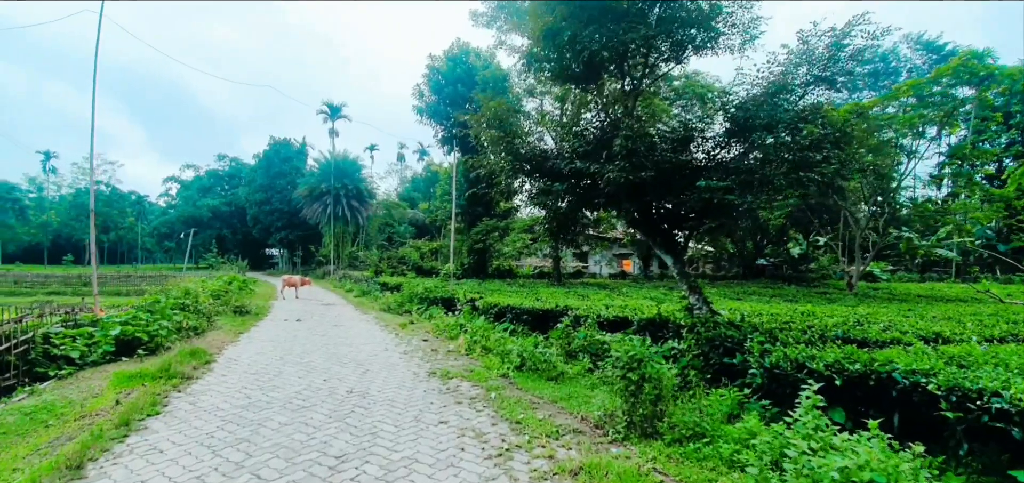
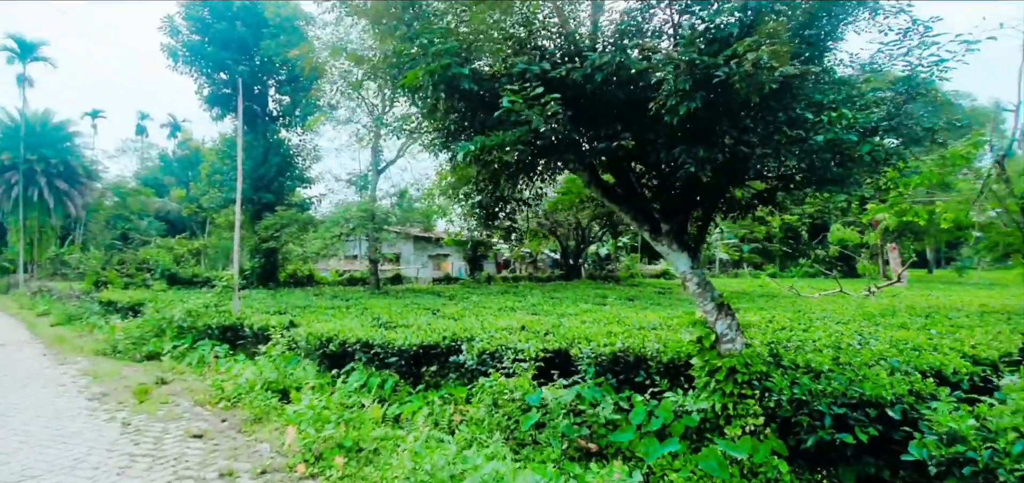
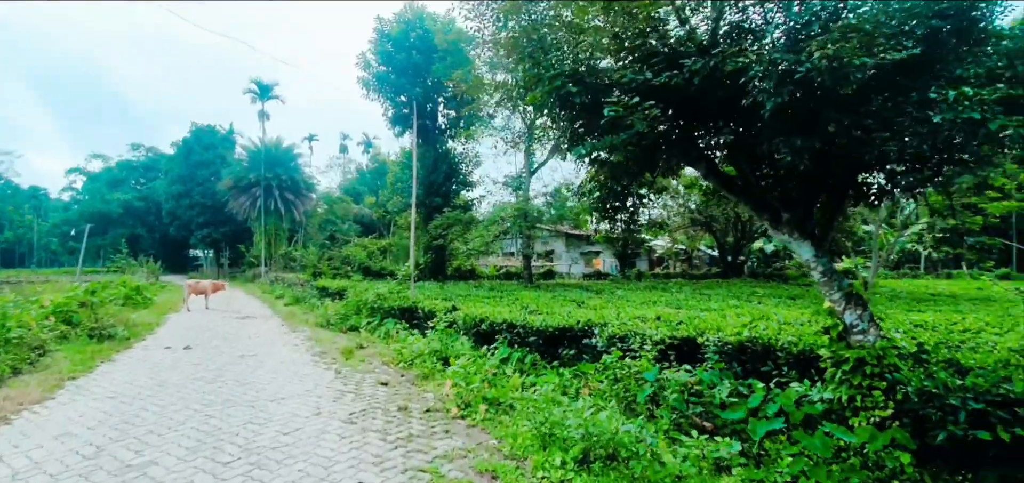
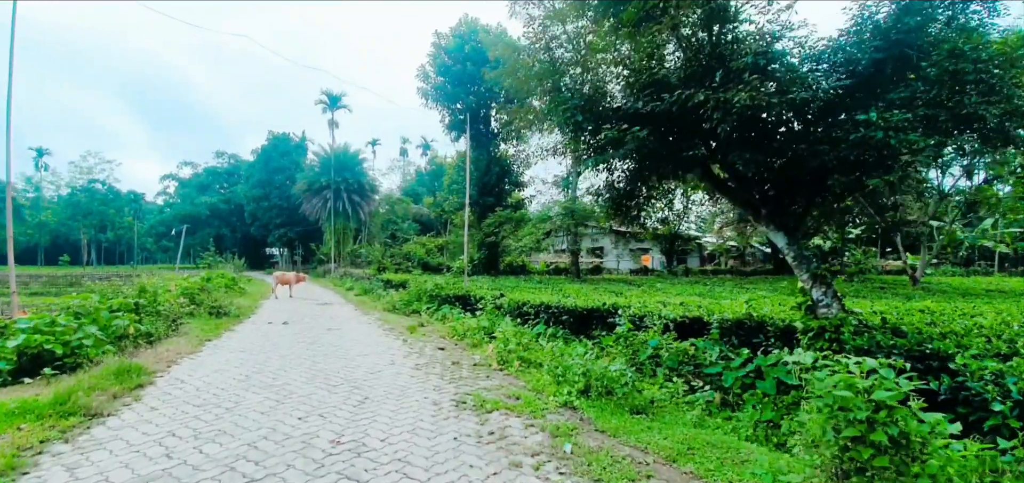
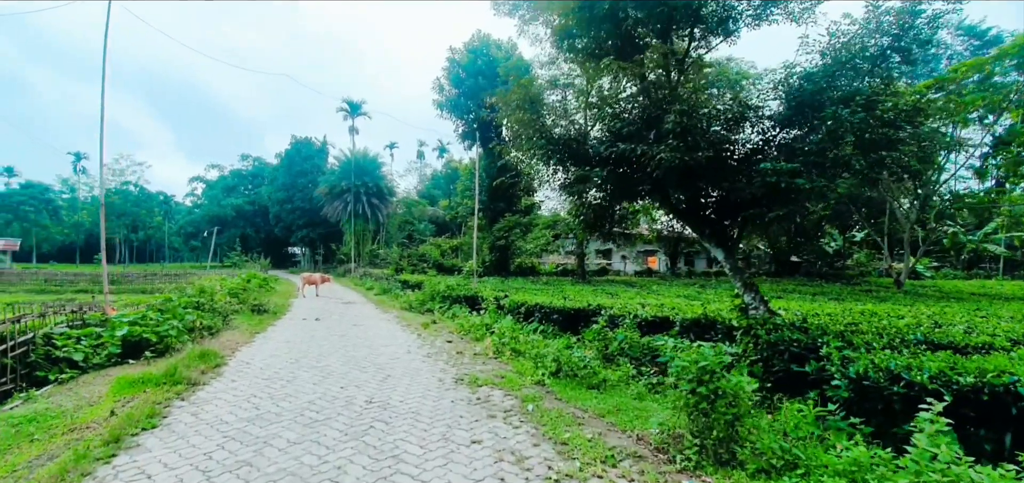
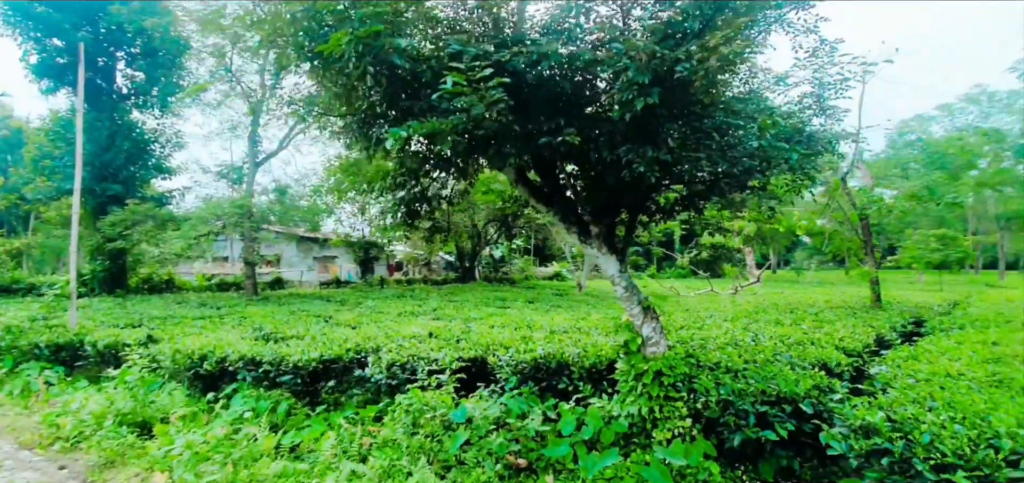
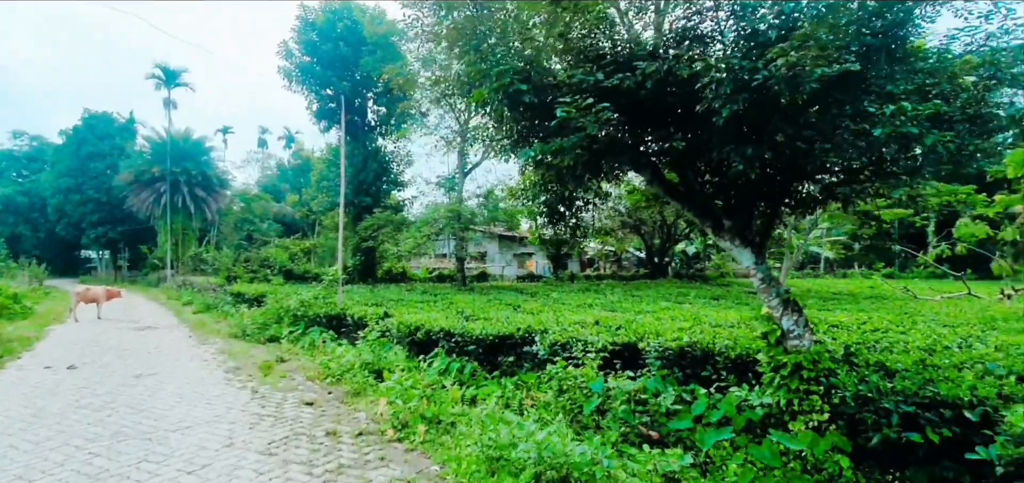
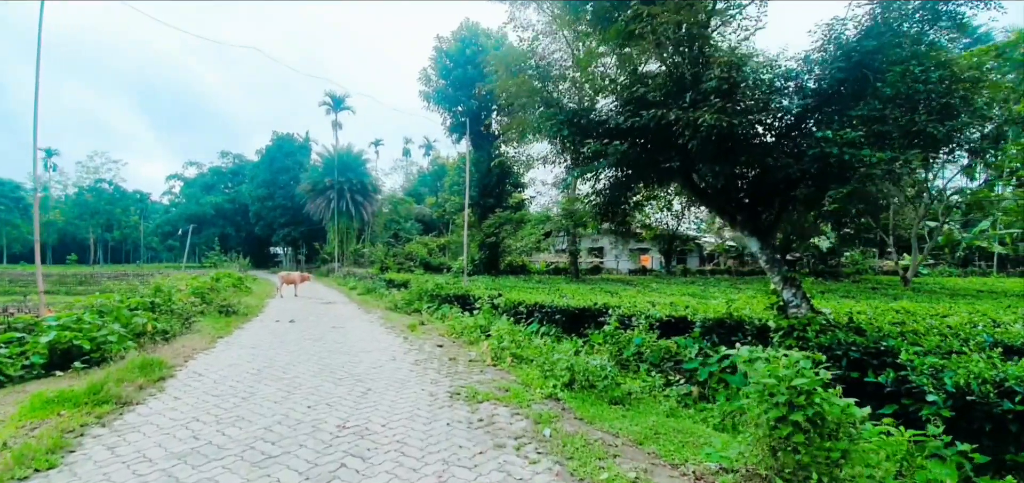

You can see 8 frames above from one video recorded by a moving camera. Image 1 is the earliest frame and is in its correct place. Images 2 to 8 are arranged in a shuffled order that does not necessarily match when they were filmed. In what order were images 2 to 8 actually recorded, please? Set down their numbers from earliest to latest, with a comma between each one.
5, 8, 4, 3, 7, 2, 6
